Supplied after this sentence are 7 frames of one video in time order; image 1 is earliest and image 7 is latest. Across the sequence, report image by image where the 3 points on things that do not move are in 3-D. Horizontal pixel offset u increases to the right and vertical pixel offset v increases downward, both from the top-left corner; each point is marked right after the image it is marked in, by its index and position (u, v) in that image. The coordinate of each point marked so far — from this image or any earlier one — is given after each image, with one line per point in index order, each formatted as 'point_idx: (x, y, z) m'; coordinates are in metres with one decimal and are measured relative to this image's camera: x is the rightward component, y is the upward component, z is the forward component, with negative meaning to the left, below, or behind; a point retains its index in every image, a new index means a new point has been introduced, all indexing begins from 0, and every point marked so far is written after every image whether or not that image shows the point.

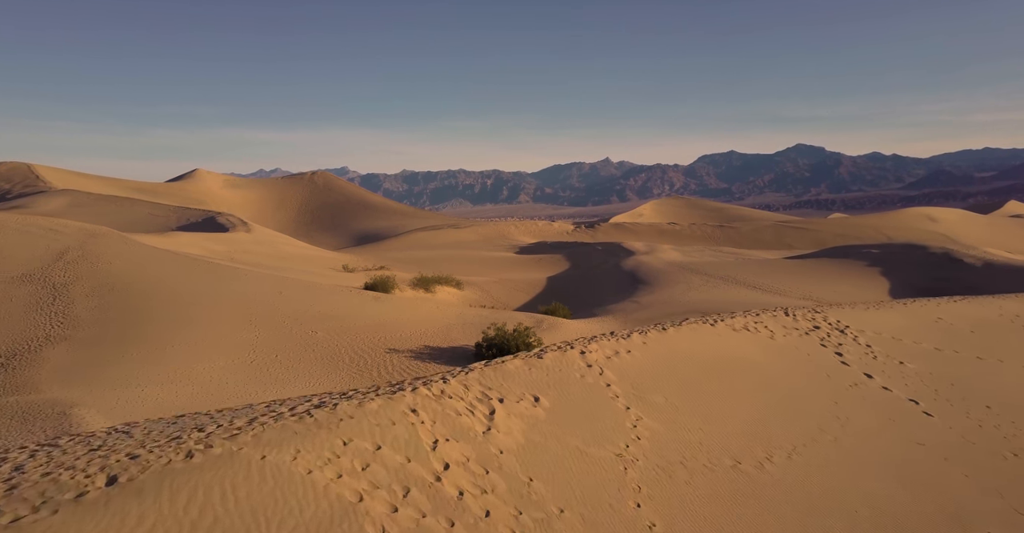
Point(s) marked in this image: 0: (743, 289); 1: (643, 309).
0: (+5.9, -0.6, +17.0) m
1: (+2.9, -0.9, +14.6) m
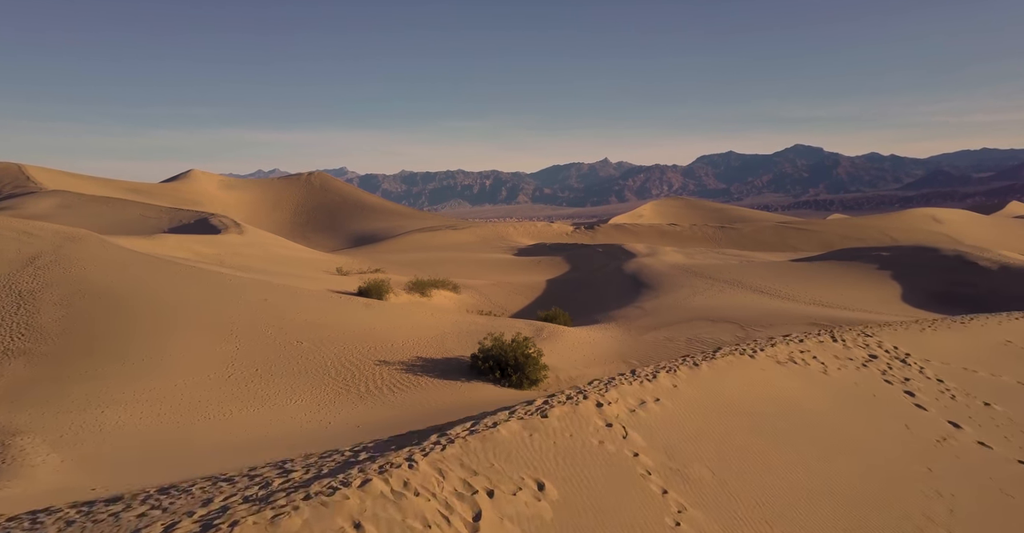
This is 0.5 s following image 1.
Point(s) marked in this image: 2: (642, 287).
0: (+5.9, -0.7, +16.3) m
1: (+2.8, -1.0, +14.0) m
2: (+3.7, -0.6, +18.9) m
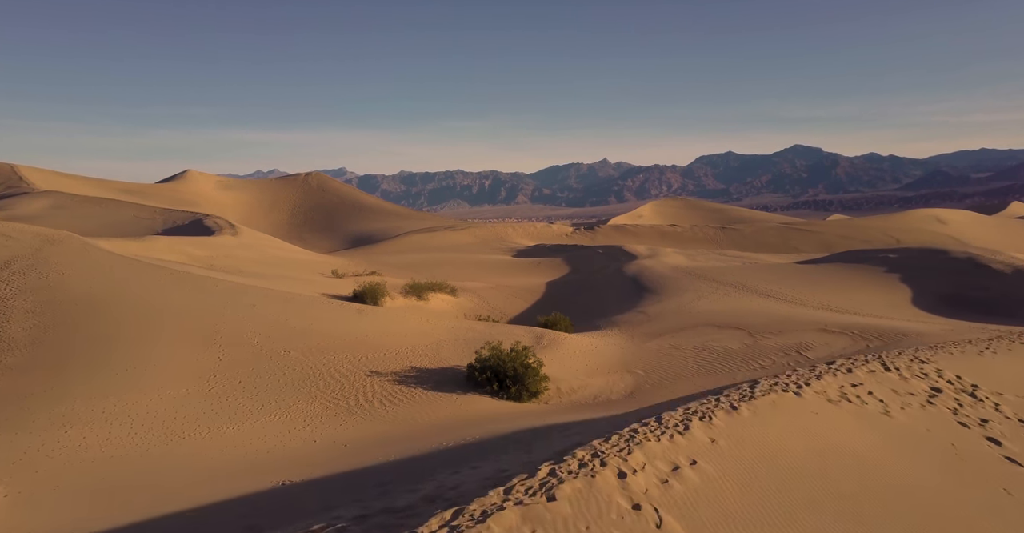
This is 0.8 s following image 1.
0: (+5.9, -0.7, +15.9) m
1: (+2.8, -1.1, +13.5) m
2: (+3.7, -0.7, +18.4) m
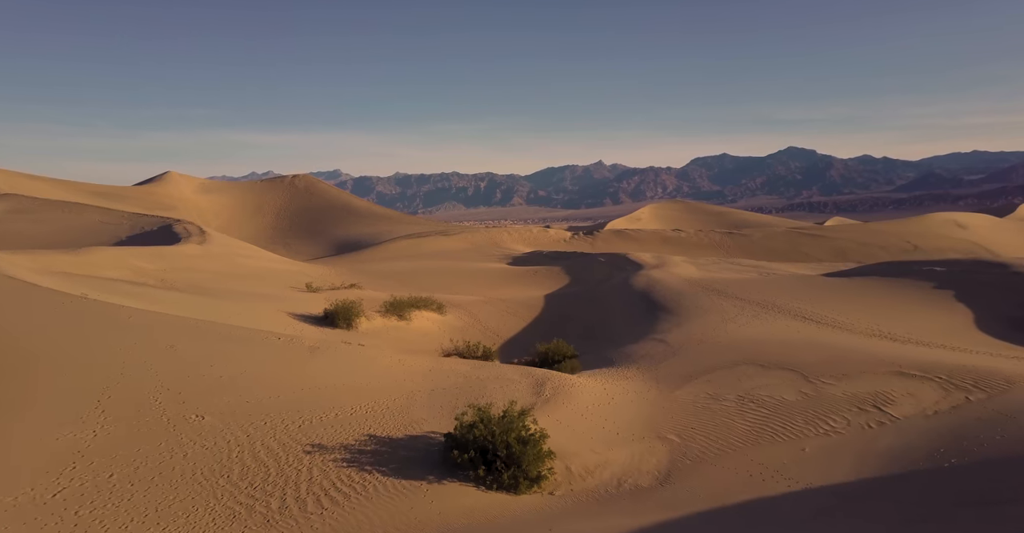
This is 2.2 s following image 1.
0: (+5.8, -1.1, +13.5) m
1: (+2.7, -1.5, +11.1) m
2: (+3.5, -1.1, +16.0) m
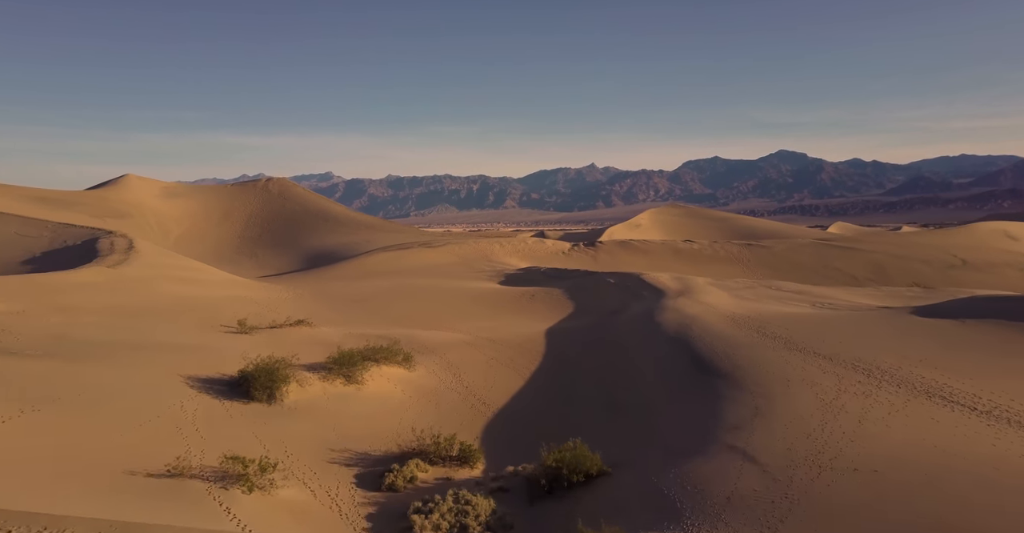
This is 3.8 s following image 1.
0: (+5.6, -1.9, +8.7) m
1: (+2.6, -2.3, +6.2) m
2: (+3.4, -1.9, +11.2) m
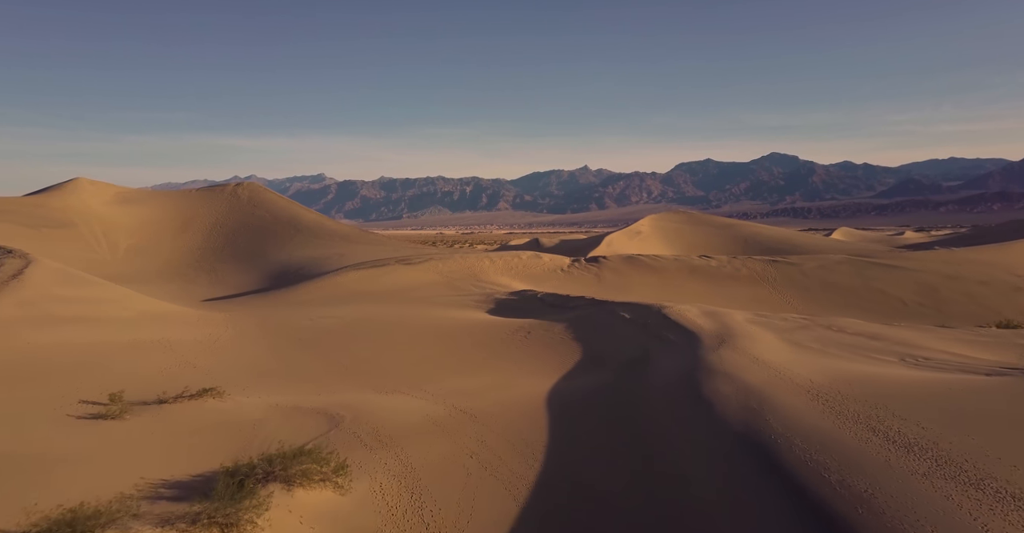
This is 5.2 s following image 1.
0: (+5.5, -2.8, +3.8) m
1: (+2.5, -3.1, +1.3) m
2: (+3.2, -2.8, +6.3) m
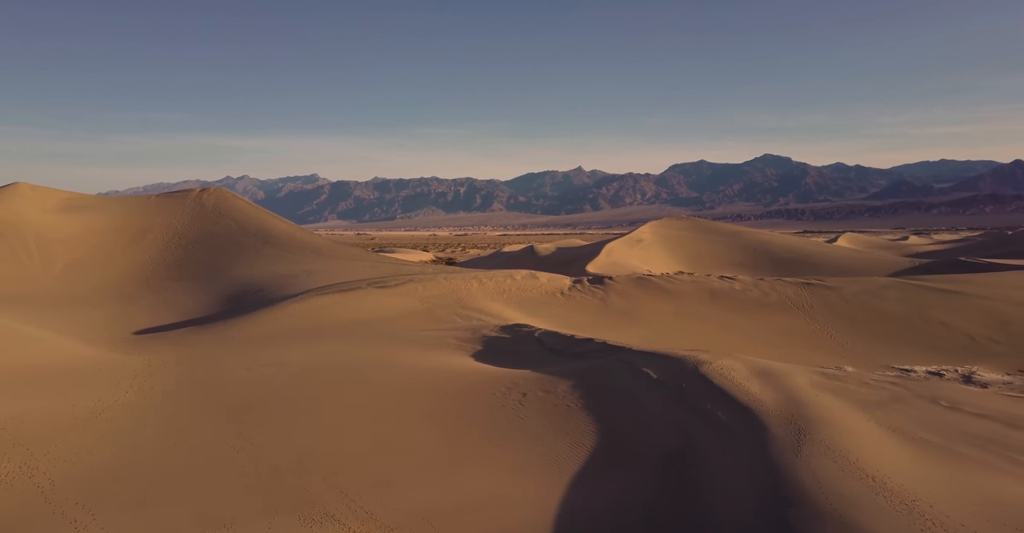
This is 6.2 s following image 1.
0: (+5.4, -3.8, -1.1) m
1: (+2.5, -4.1, -3.6) m
2: (+3.1, -3.8, +1.4) m
